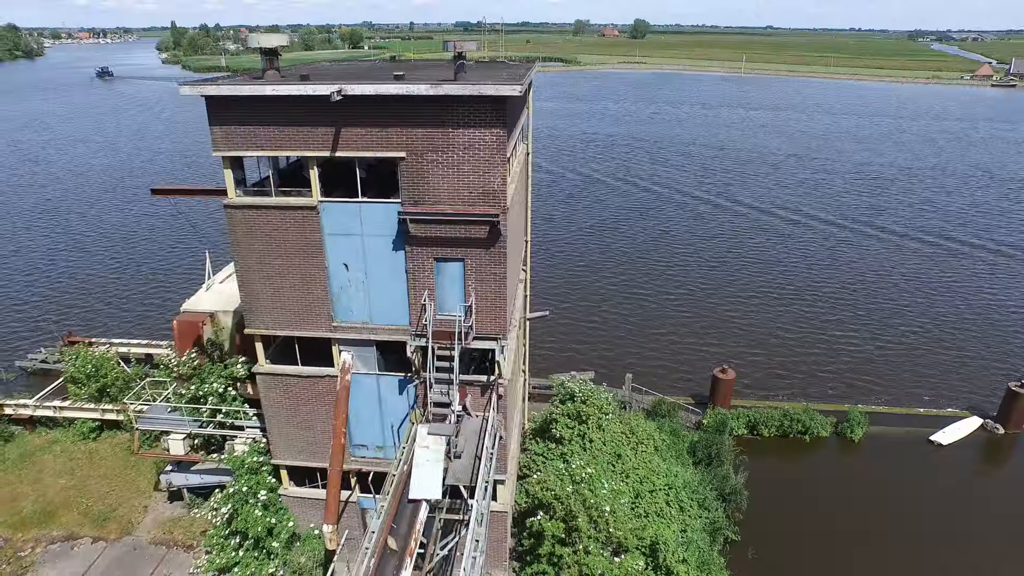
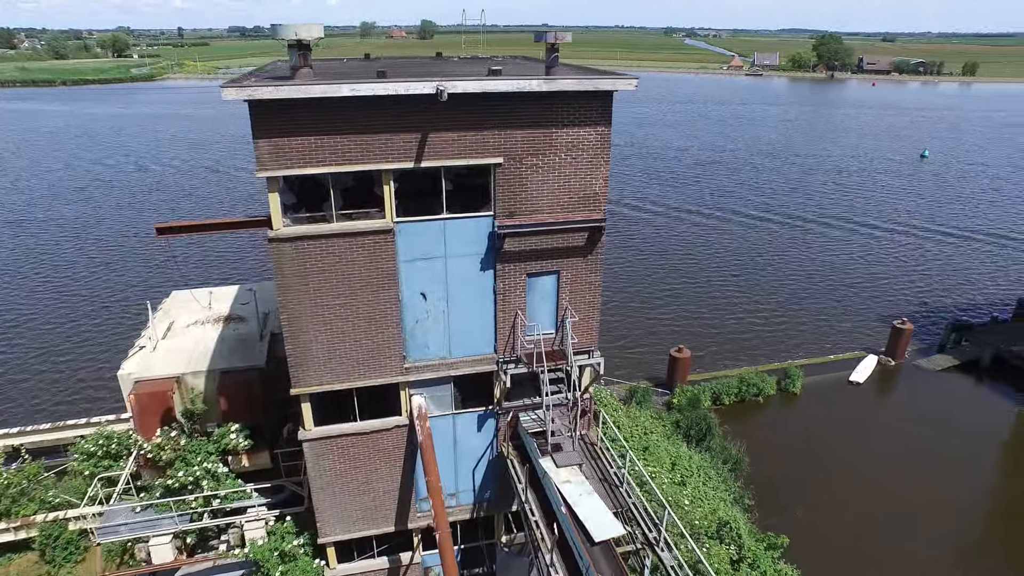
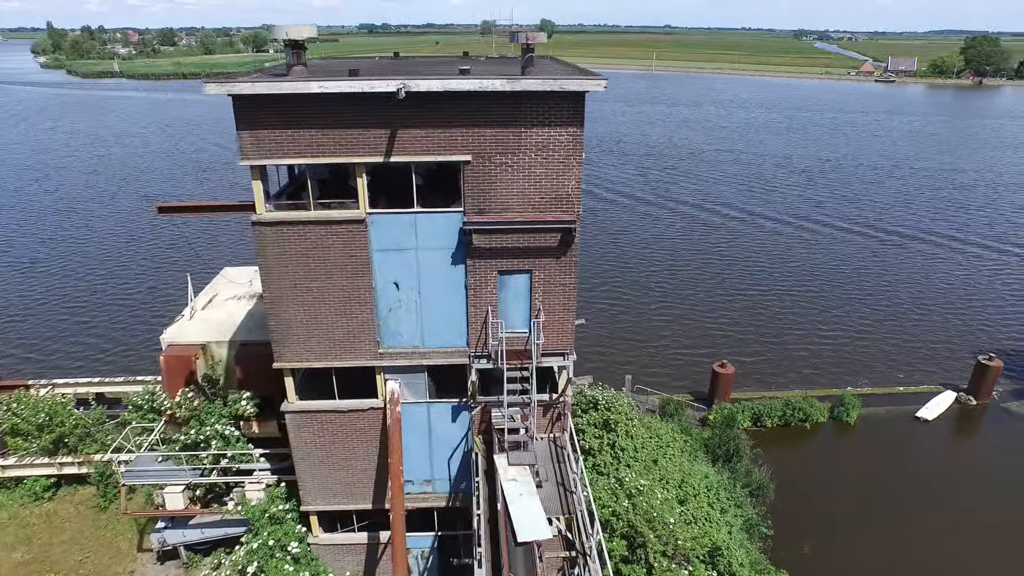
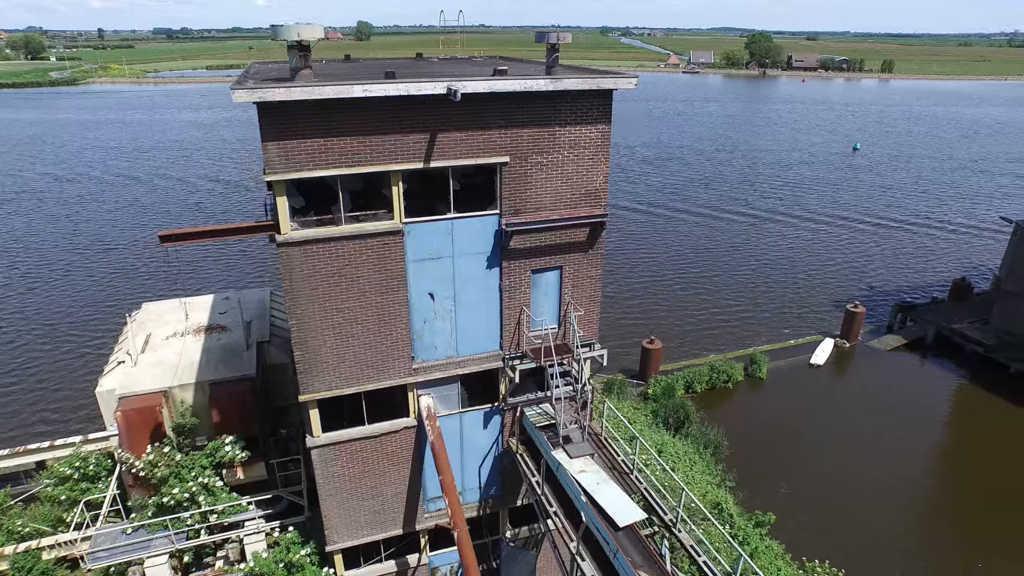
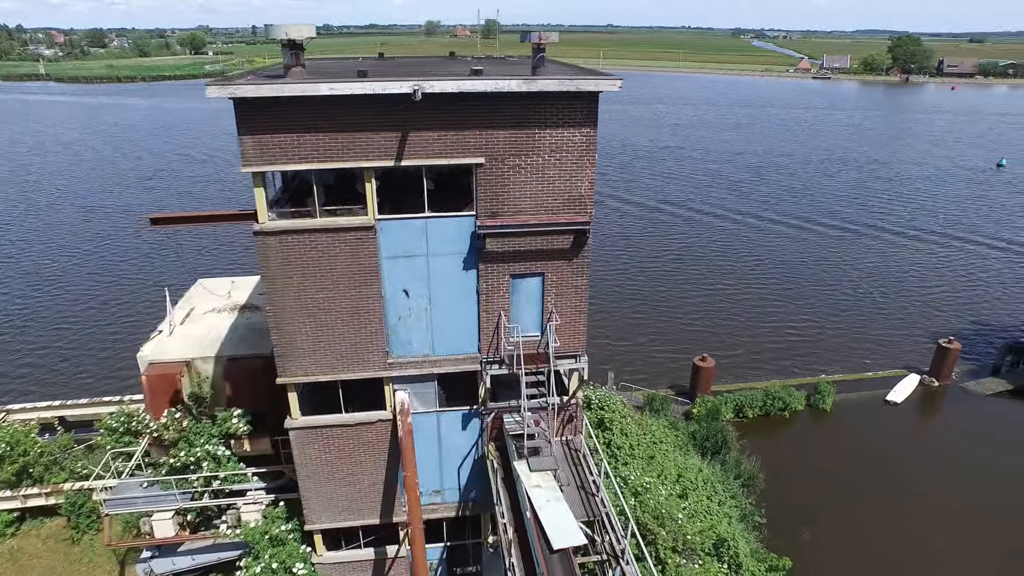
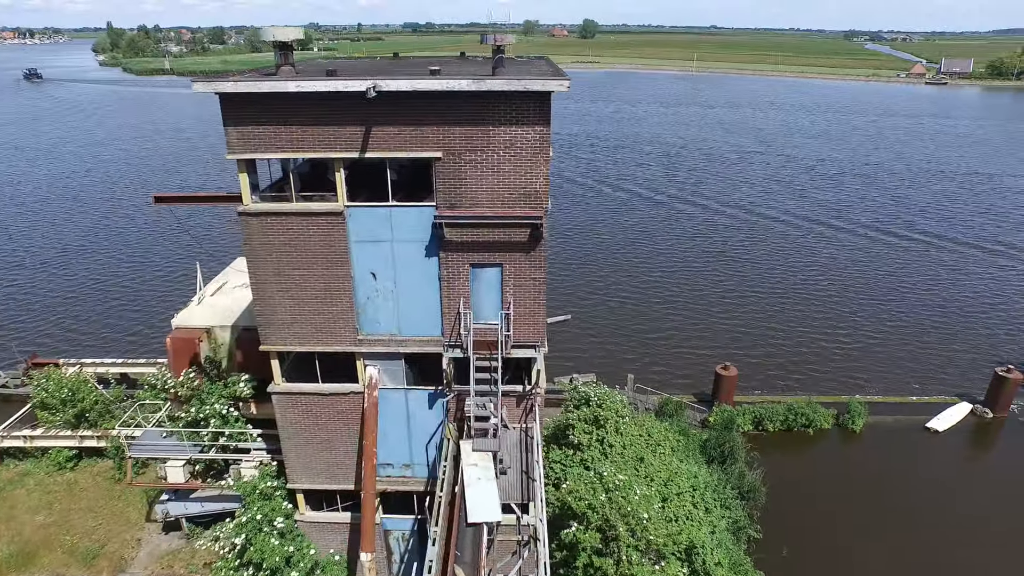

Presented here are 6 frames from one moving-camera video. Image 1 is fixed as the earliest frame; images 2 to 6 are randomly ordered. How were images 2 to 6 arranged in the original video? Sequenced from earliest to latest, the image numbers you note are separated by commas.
6, 3, 5, 2, 4
